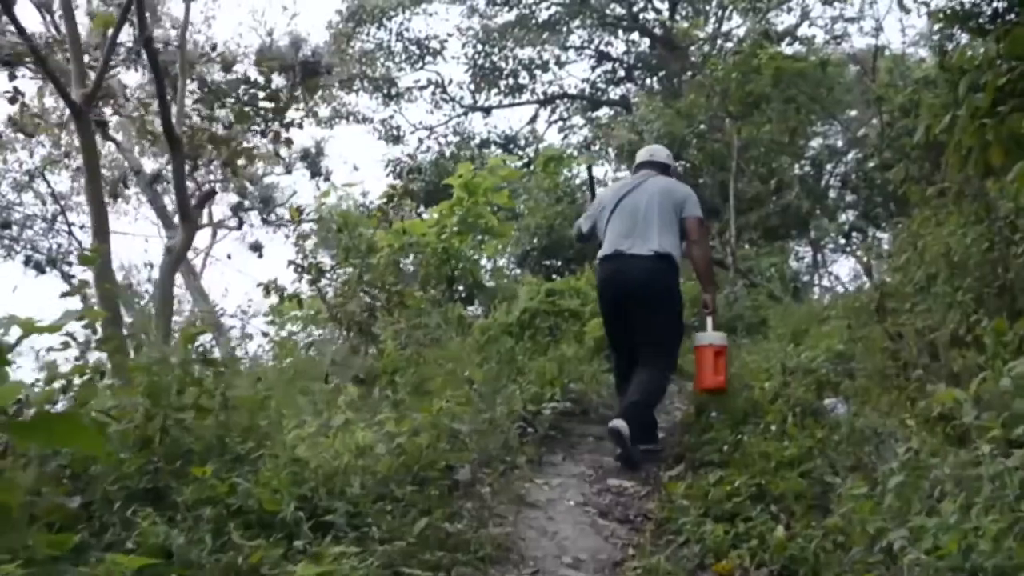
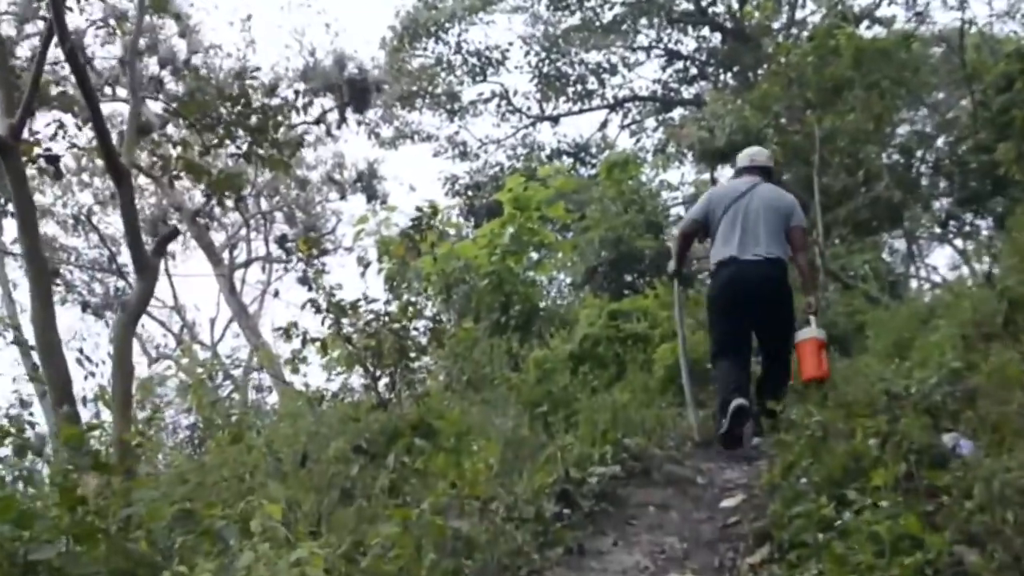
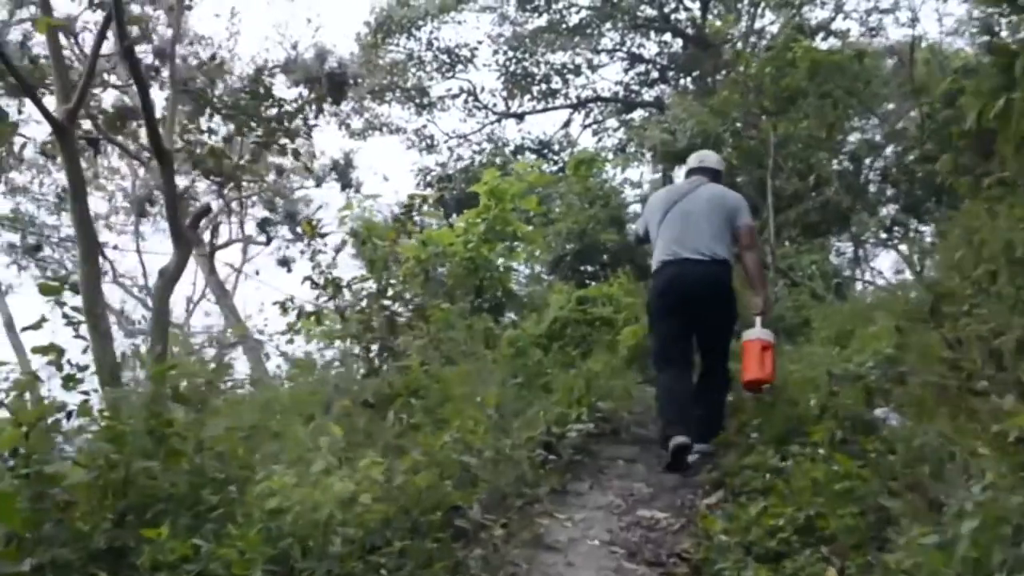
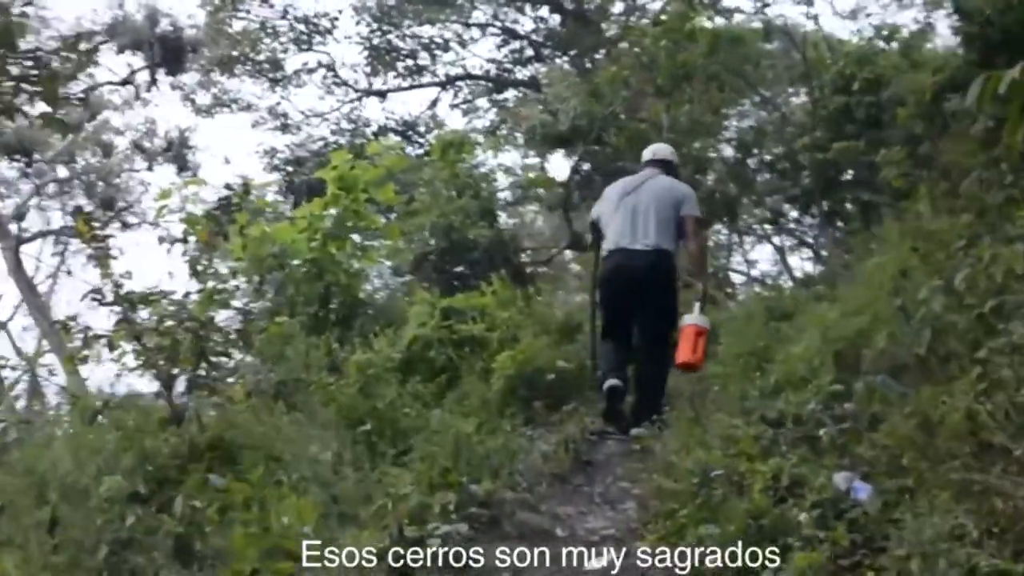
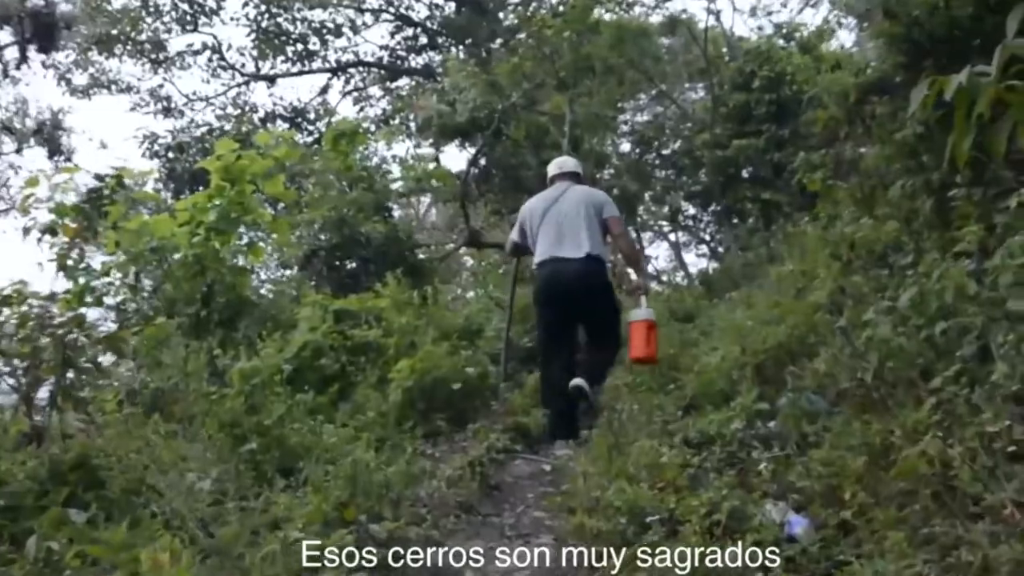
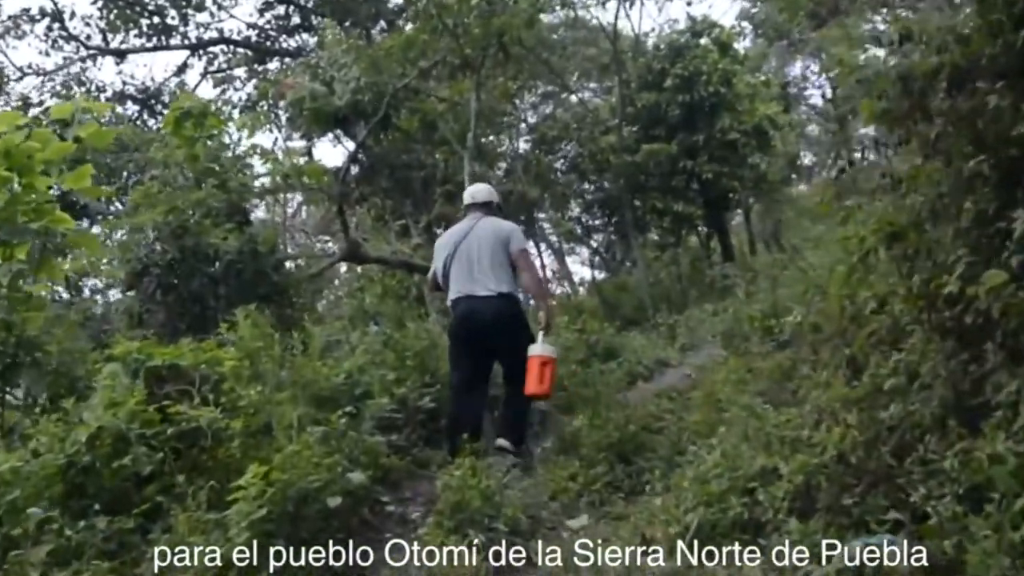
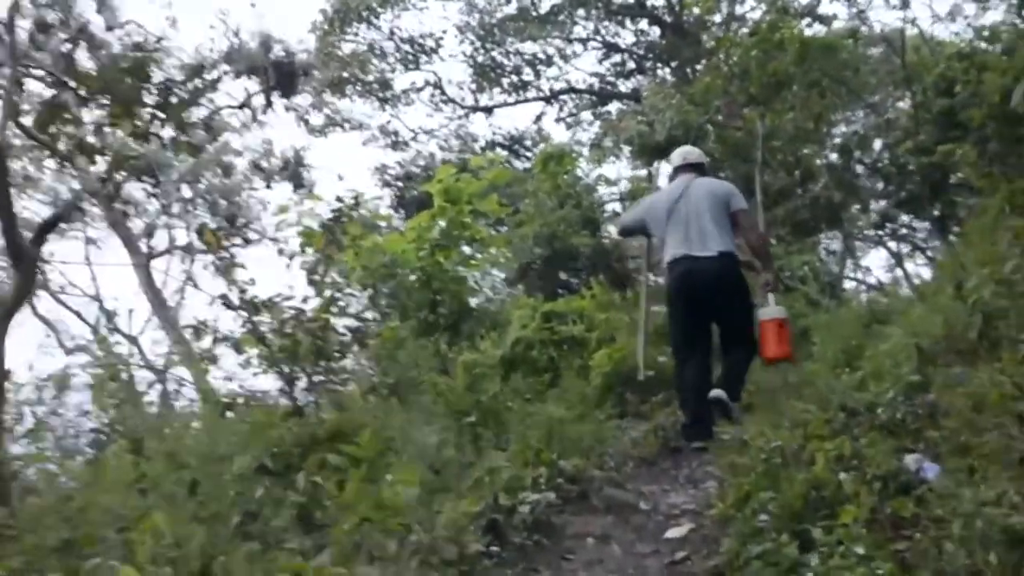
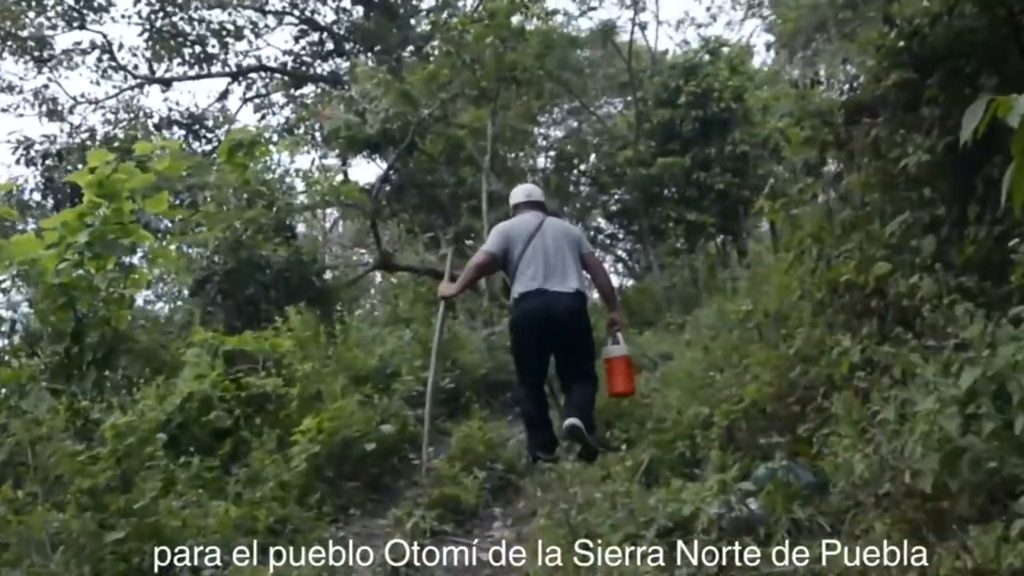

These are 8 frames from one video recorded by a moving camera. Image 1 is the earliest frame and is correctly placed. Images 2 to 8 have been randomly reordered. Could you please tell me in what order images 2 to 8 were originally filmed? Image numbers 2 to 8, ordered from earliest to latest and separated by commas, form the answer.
3, 2, 7, 4, 5, 8, 6
